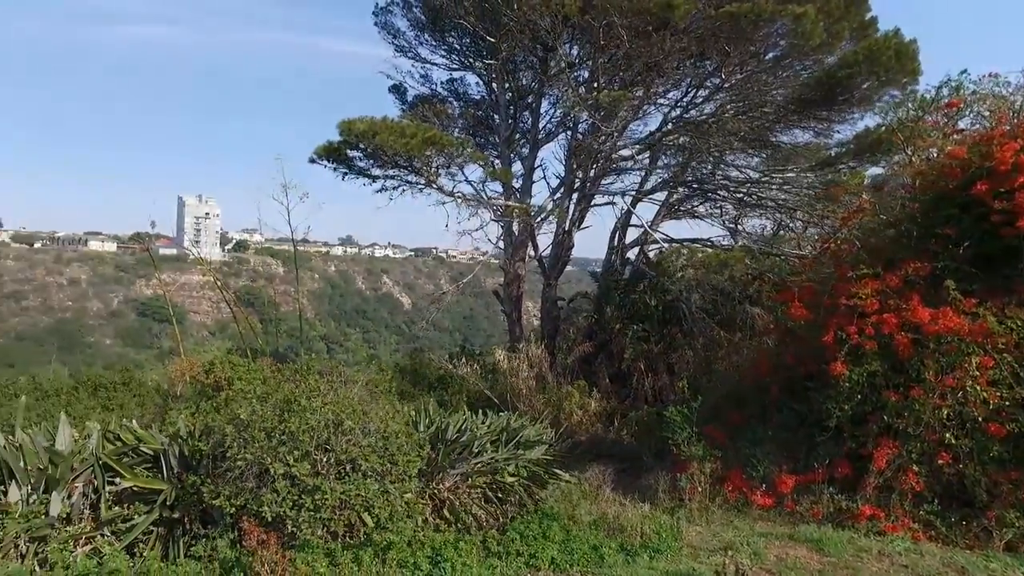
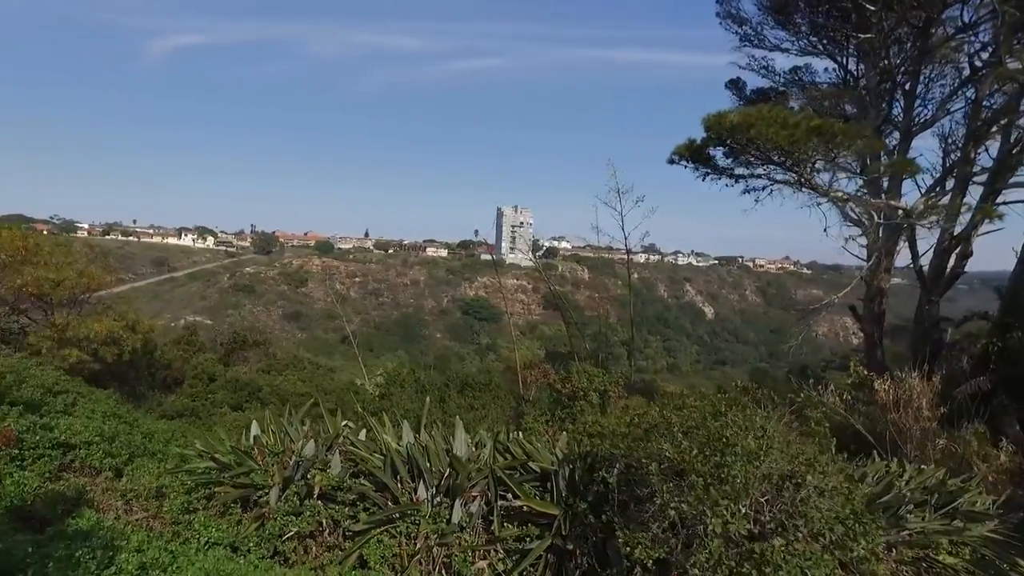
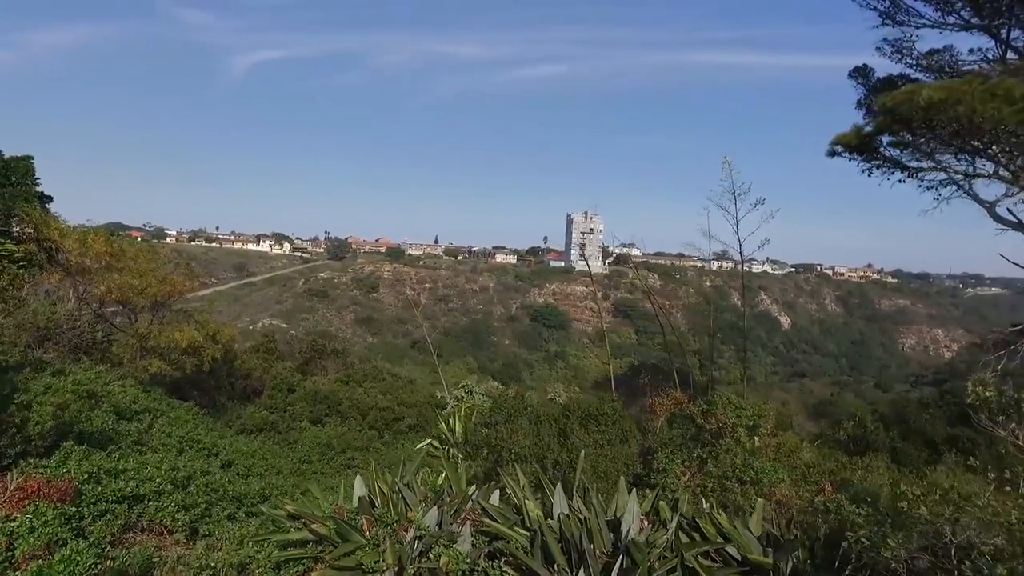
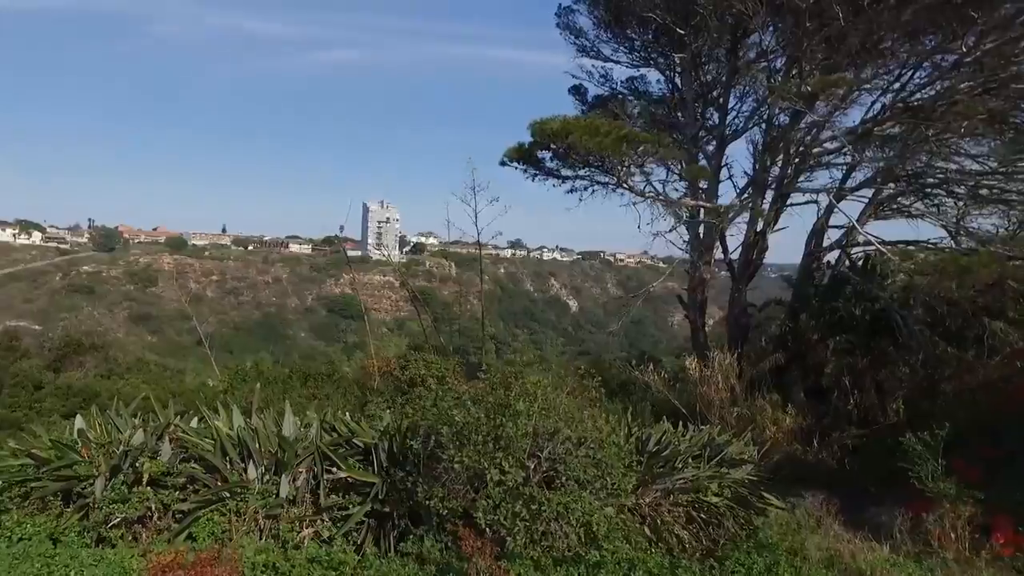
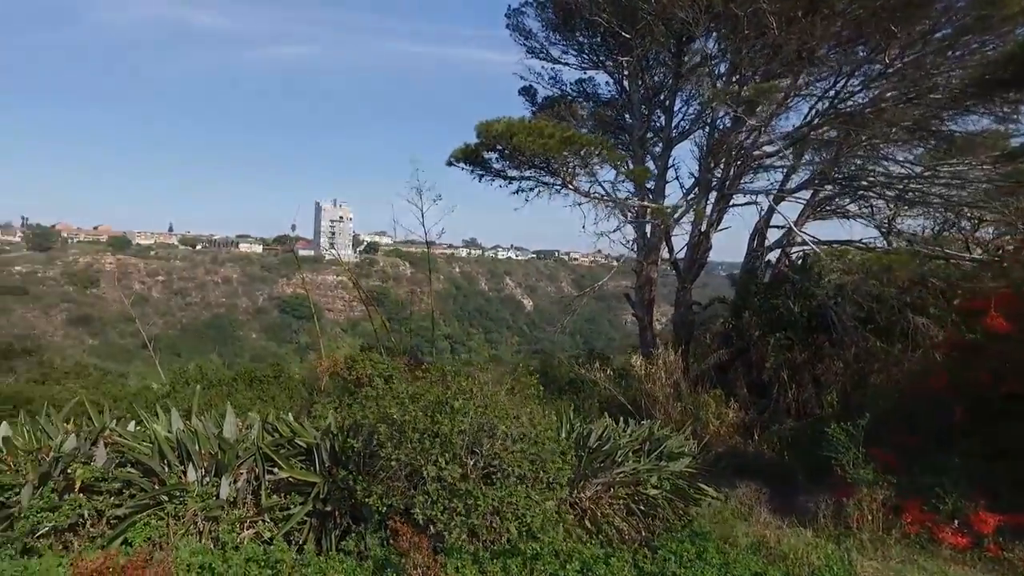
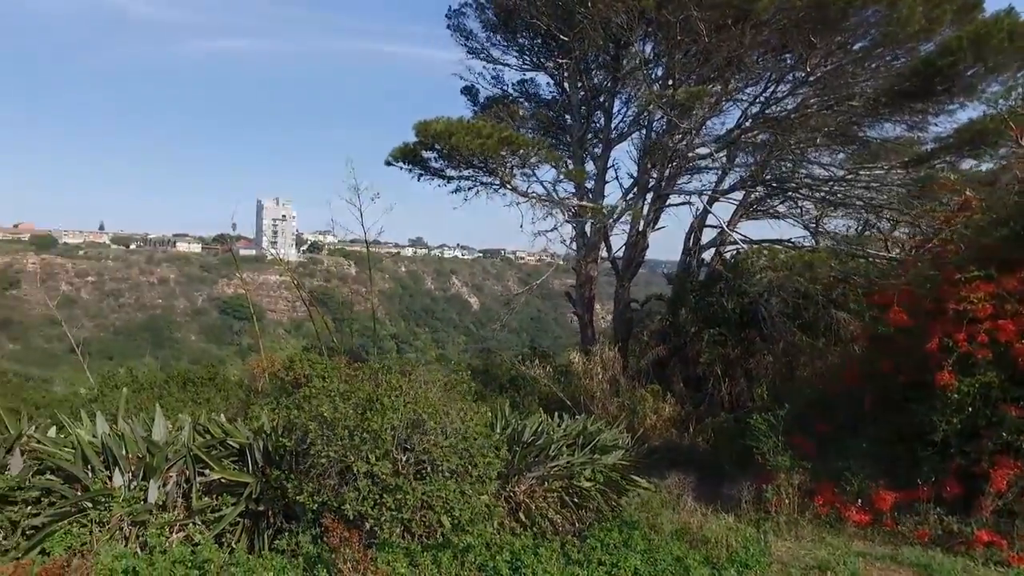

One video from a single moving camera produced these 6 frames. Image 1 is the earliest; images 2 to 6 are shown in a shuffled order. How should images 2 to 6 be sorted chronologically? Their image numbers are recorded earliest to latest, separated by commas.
6, 5, 4, 2, 3
